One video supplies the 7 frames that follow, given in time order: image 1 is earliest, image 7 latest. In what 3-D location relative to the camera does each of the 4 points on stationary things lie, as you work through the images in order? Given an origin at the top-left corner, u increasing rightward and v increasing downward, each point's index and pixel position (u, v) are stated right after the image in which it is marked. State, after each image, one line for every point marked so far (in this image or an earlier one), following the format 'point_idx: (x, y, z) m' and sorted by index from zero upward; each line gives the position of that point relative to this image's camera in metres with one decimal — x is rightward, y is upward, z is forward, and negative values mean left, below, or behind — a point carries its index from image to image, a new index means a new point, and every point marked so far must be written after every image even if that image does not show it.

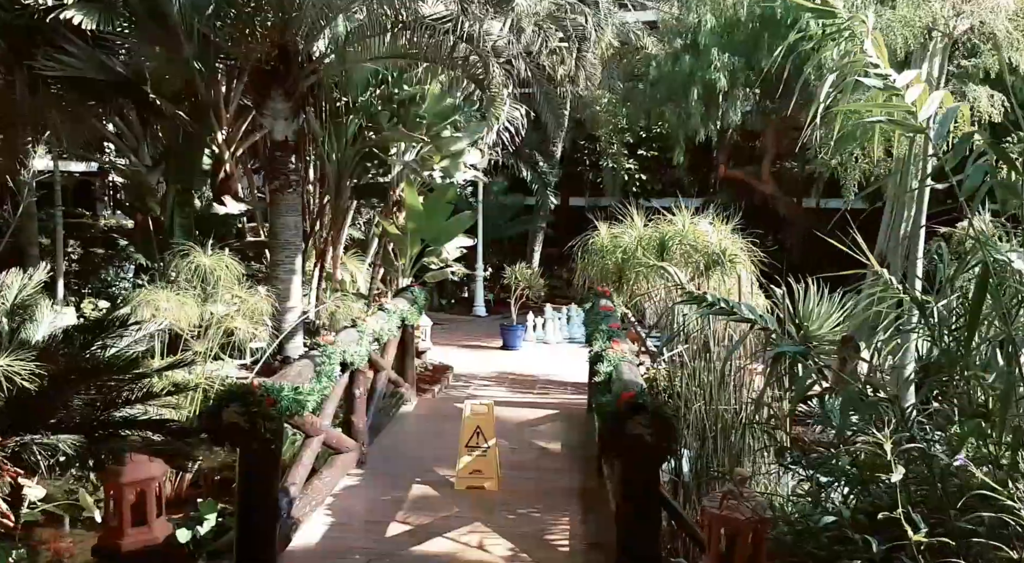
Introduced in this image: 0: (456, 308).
0: (-0.8, -0.4, +12.3) m
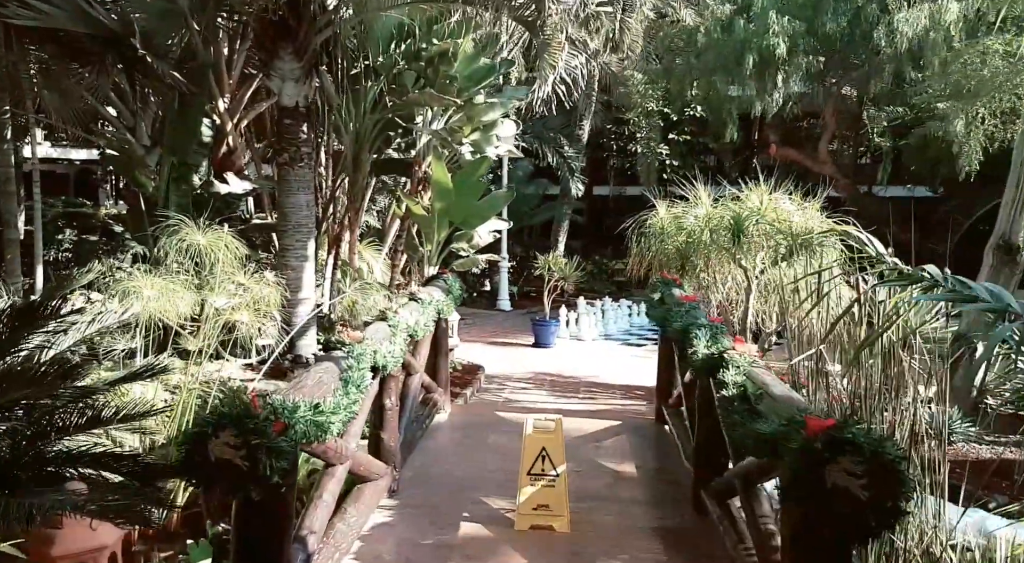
0: (-0.4, -0.3, +11.4) m
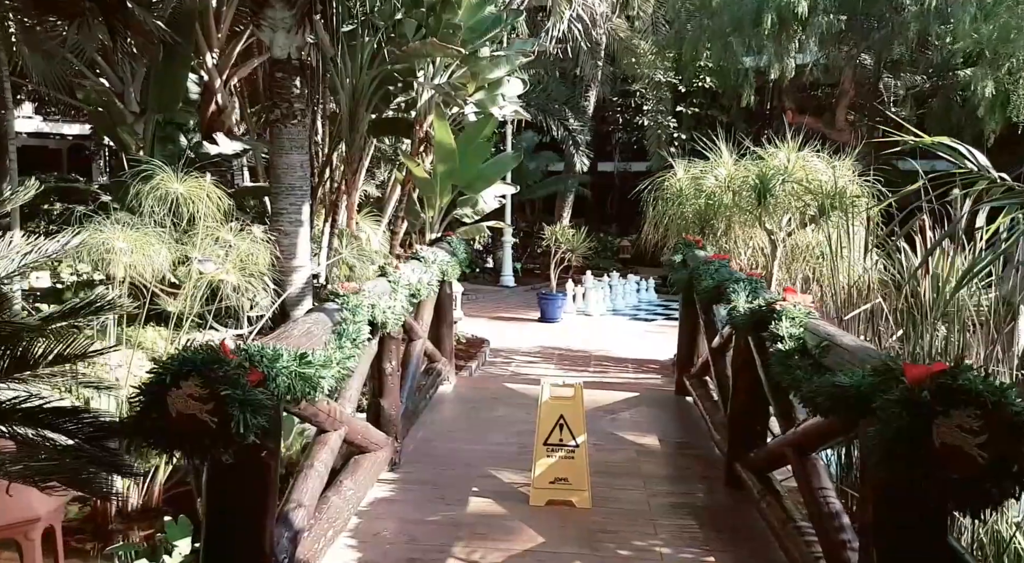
0: (-0.4, 0.0, +11.1) m
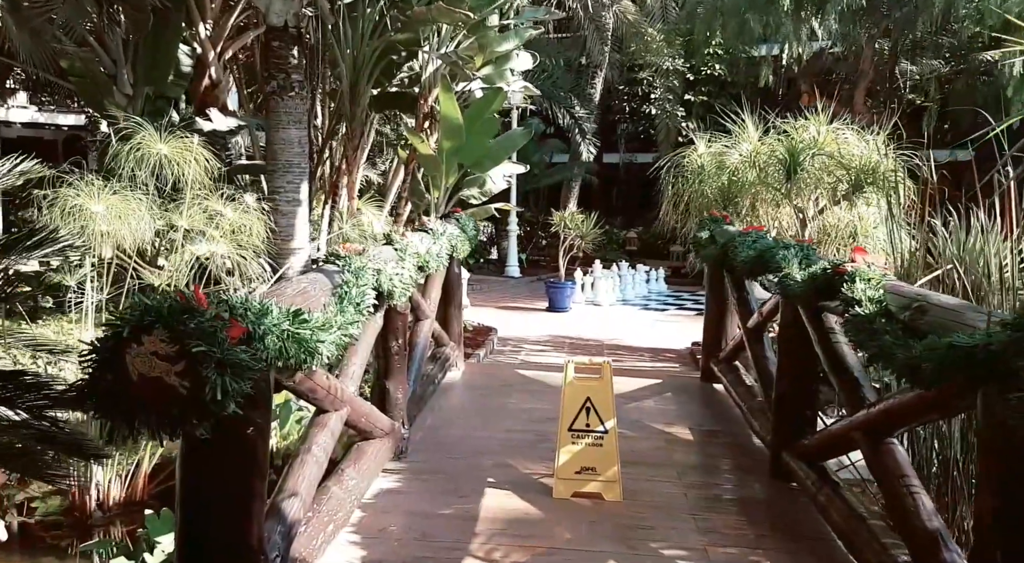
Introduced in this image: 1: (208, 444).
0: (-0.3, +0.2, +10.7) m
1: (-0.5, -0.3, +1.6) m
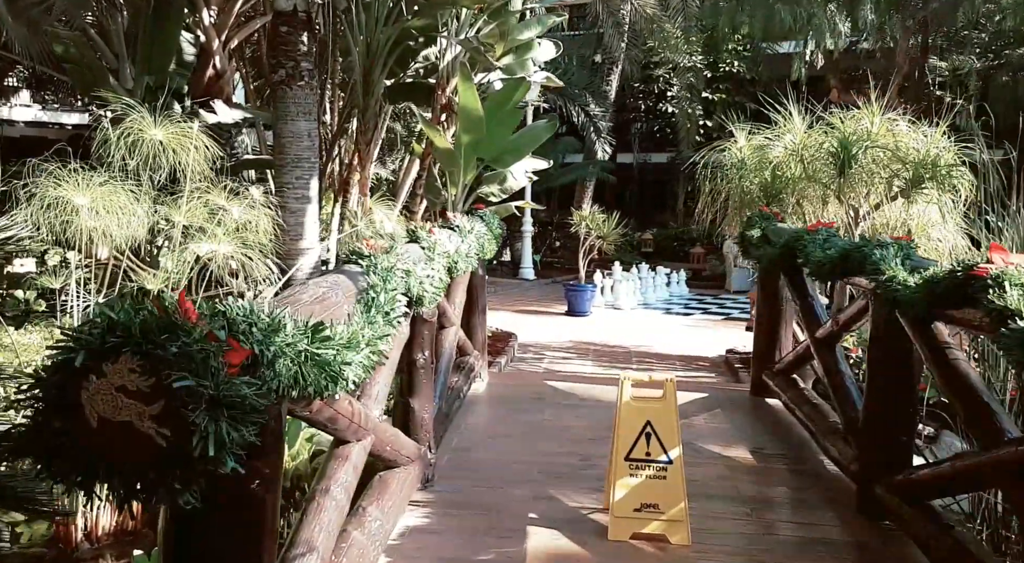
0: (-0.2, +0.1, +10.4) m
1: (-0.4, -0.3, +1.2) m
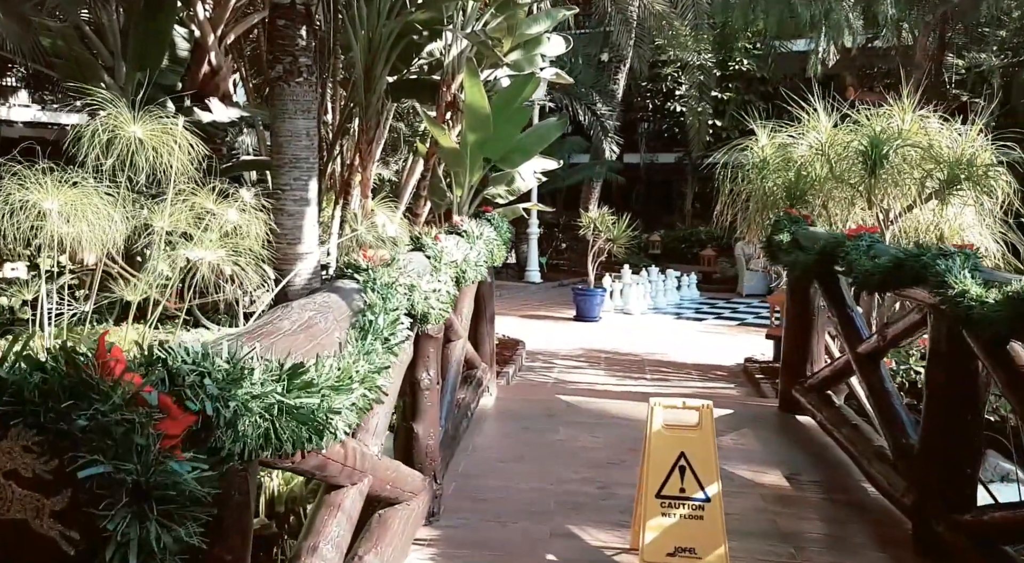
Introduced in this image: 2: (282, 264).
0: (-0.1, +0.1, +10.1) m
1: (-0.4, -0.3, +1.0) m
2: (-0.7, +0.1, +2.9) m
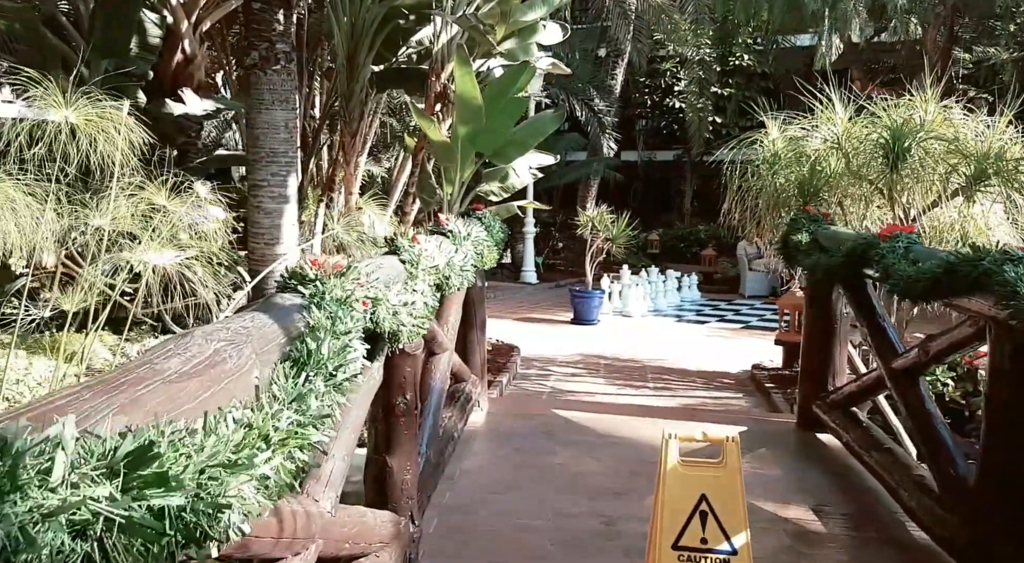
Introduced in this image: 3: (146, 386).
0: (-0.1, +0.1, +9.8) m
1: (-0.4, -0.3, +0.6) m
2: (-0.8, 0.0, +2.6) m
3: (-0.3, -0.1, +0.9) m
